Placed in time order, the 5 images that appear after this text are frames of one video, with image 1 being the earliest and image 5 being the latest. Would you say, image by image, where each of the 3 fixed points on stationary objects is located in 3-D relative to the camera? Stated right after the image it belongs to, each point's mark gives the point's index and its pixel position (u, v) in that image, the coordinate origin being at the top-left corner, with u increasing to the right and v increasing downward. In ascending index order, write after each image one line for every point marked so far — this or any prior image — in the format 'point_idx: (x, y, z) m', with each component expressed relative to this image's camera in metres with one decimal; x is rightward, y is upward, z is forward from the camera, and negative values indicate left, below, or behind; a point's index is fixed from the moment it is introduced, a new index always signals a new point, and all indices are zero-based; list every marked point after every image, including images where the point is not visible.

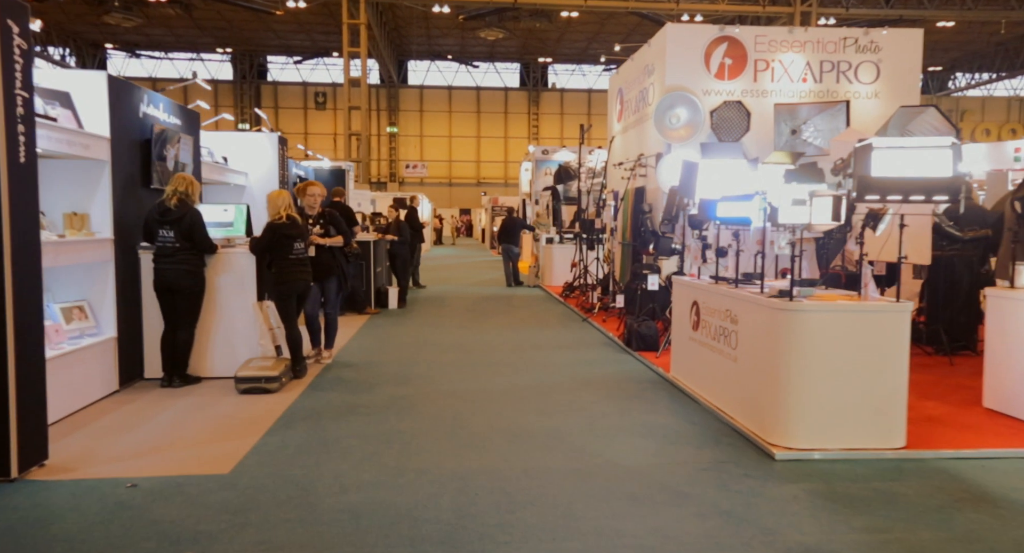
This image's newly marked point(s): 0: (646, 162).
0: (+1.6, +1.3, +8.2) m
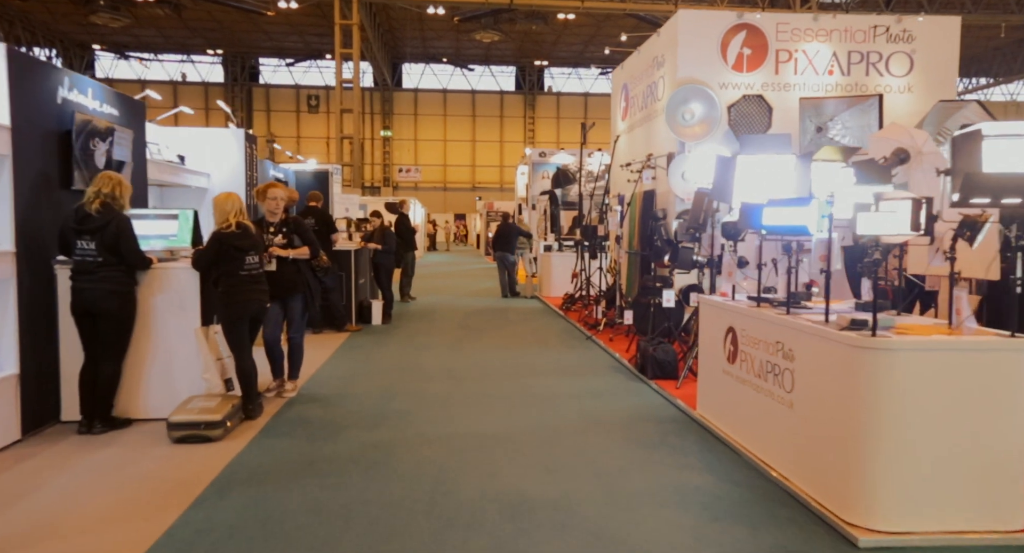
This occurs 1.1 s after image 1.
0: (+1.5, +1.2, +7.5) m
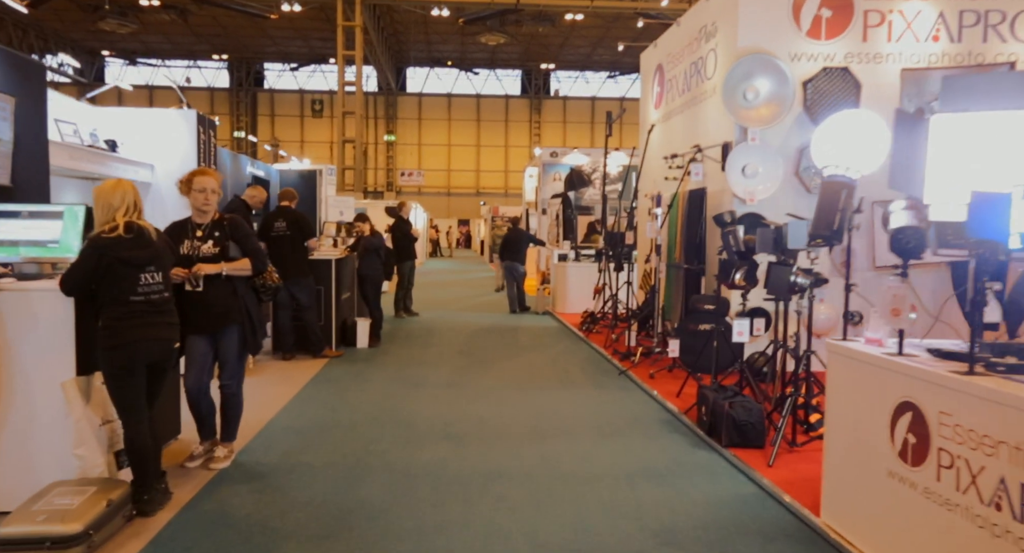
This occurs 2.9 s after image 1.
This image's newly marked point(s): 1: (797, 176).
0: (+1.7, +1.0, +6.1) m
1: (+2.2, +0.8, +5.7) m
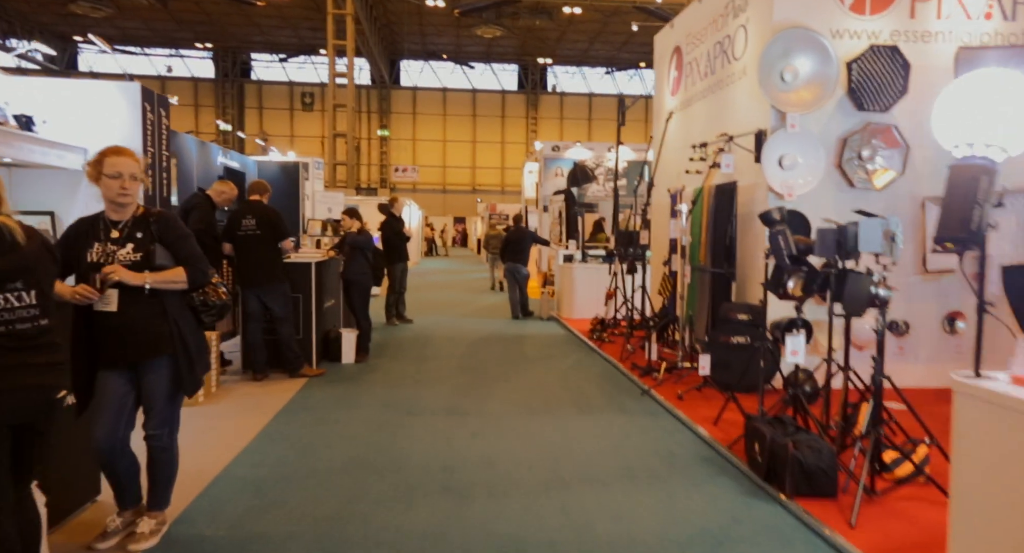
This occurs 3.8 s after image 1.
0: (+1.7, +1.0, +5.4) m
1: (+2.3, +0.8, +5.0) m
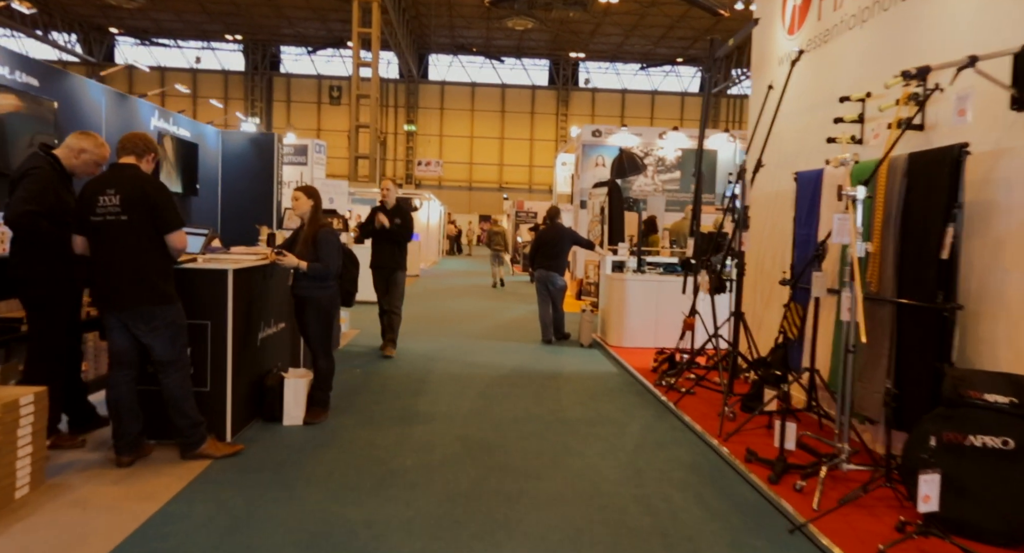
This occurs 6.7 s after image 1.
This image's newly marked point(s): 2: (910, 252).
0: (+1.9, +0.8, +3.0) m
1: (+2.5, +0.6, +2.6) m
2: (+1.7, +0.1, +3.0) m
